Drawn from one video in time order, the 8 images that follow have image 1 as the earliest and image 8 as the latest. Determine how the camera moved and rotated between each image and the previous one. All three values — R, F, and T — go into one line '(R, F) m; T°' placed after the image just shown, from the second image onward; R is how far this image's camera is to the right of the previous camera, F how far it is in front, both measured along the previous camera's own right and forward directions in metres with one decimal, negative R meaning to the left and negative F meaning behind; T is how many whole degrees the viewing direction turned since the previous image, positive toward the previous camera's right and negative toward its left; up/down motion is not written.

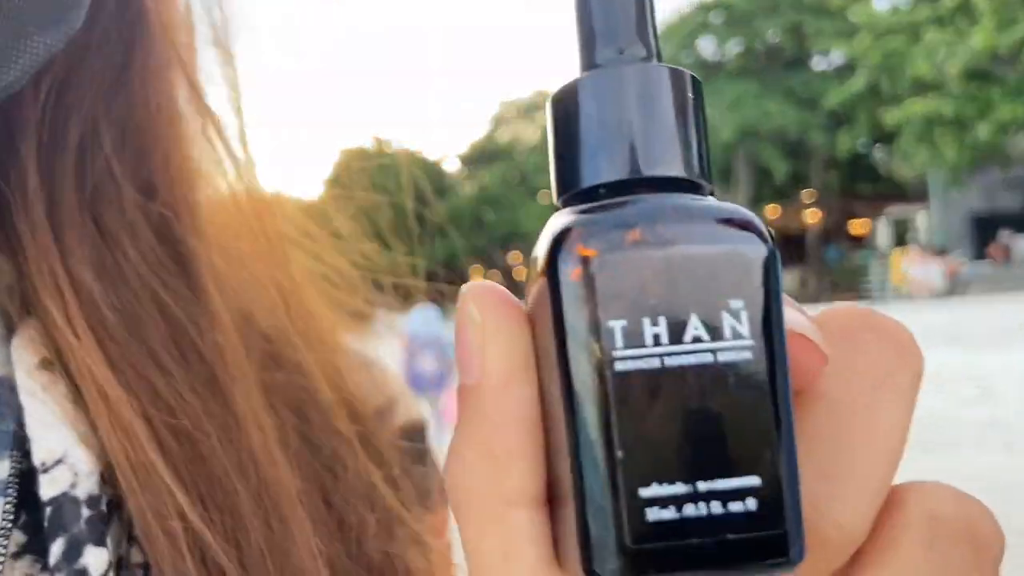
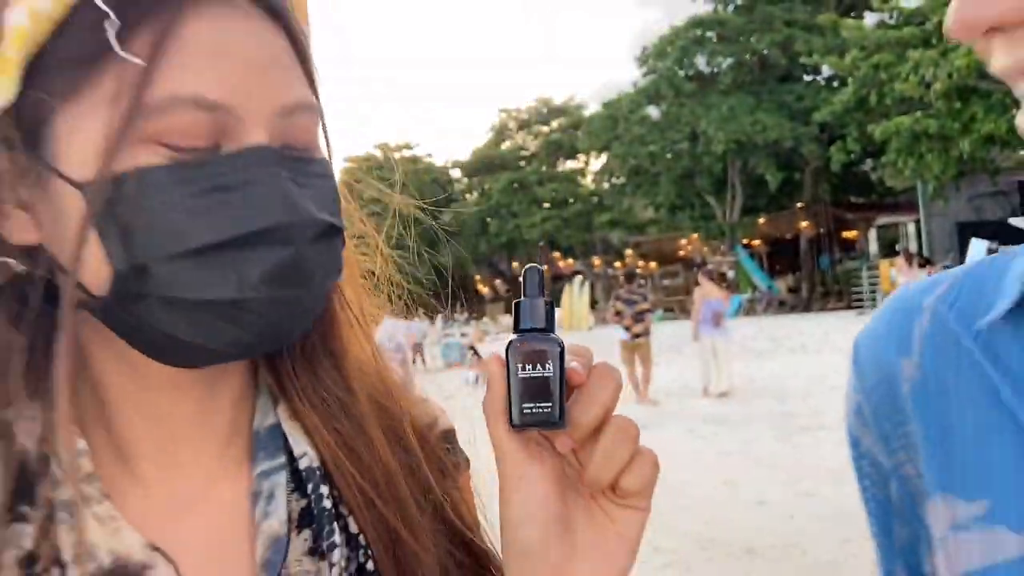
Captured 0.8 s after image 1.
(0.0, -0.7) m; 0°
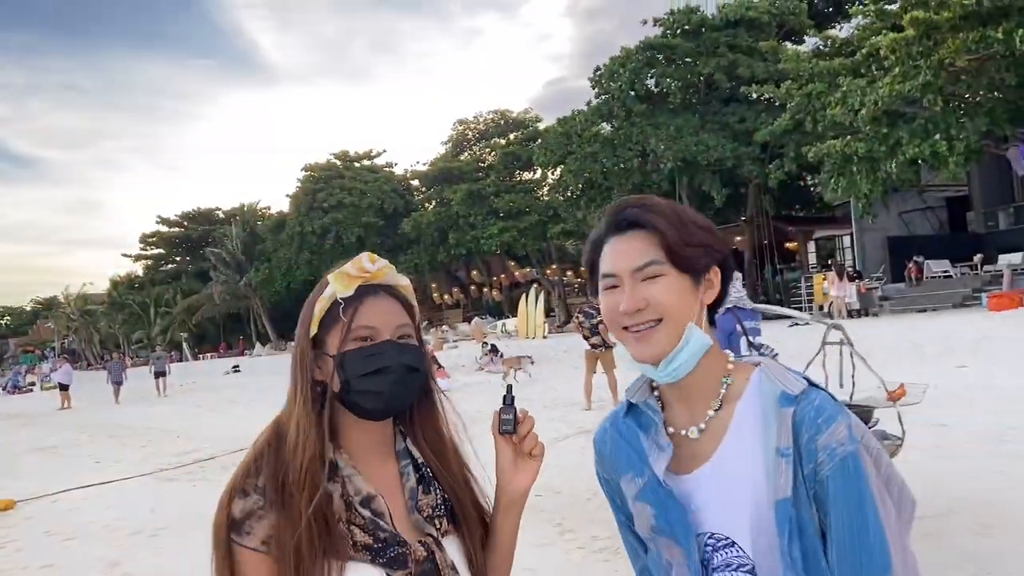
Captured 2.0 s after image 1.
(0.0, -0.9) m; +3°
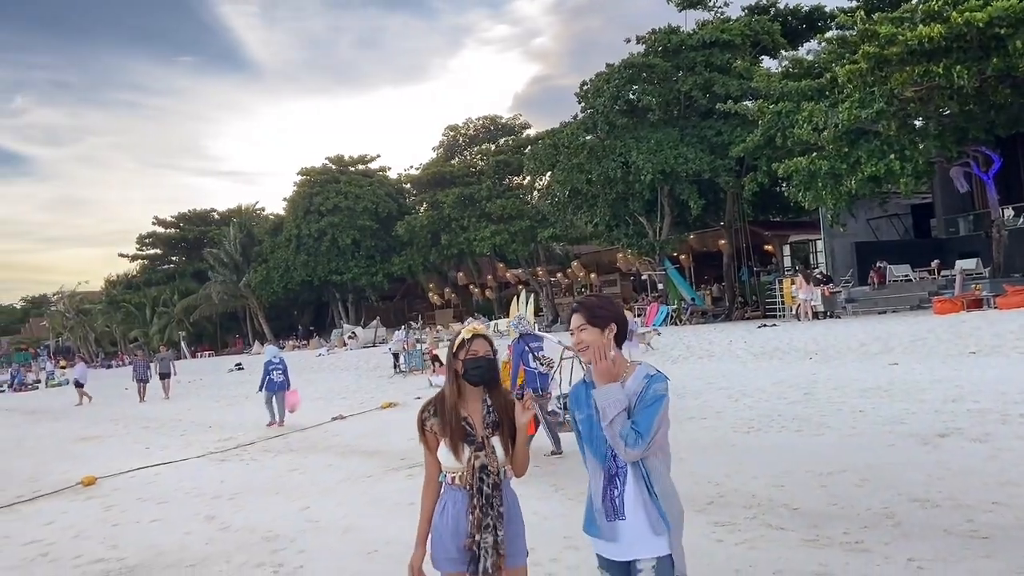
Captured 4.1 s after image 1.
(-0.2, -1.6) m; +1°
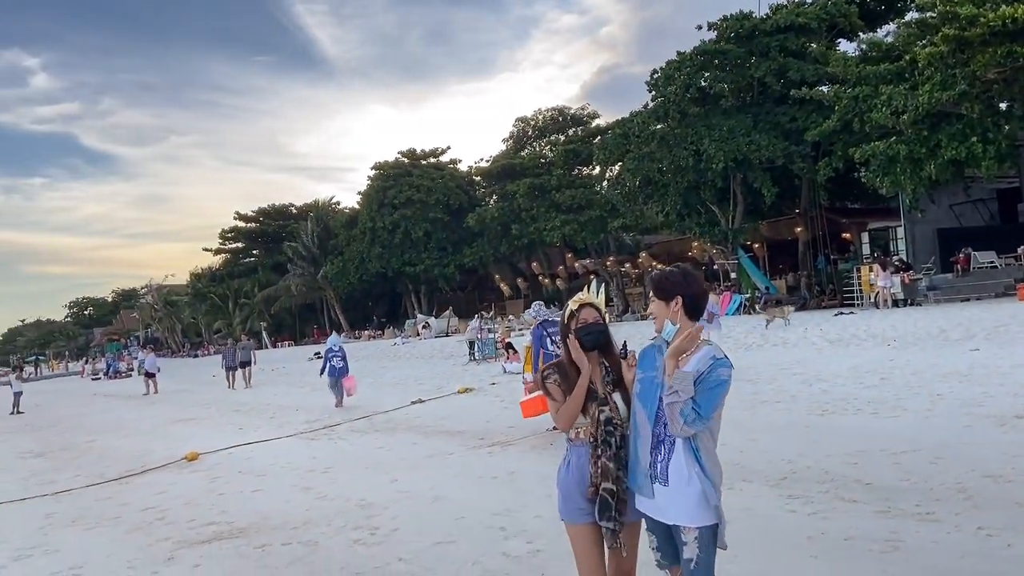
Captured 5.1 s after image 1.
(-0.1, -0.3) m; -5°
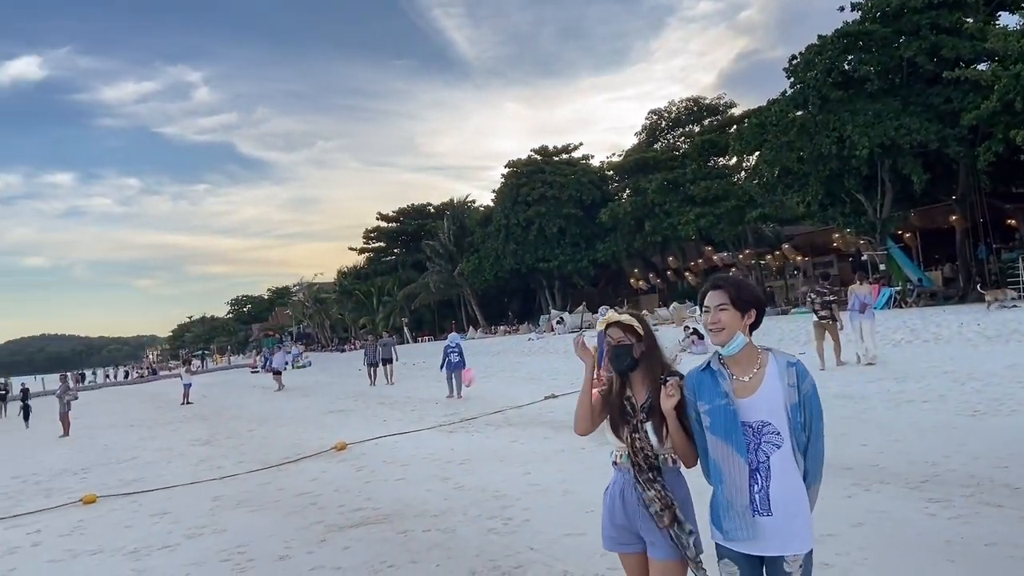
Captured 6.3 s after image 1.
(+0.1, -0.2) m; -9°
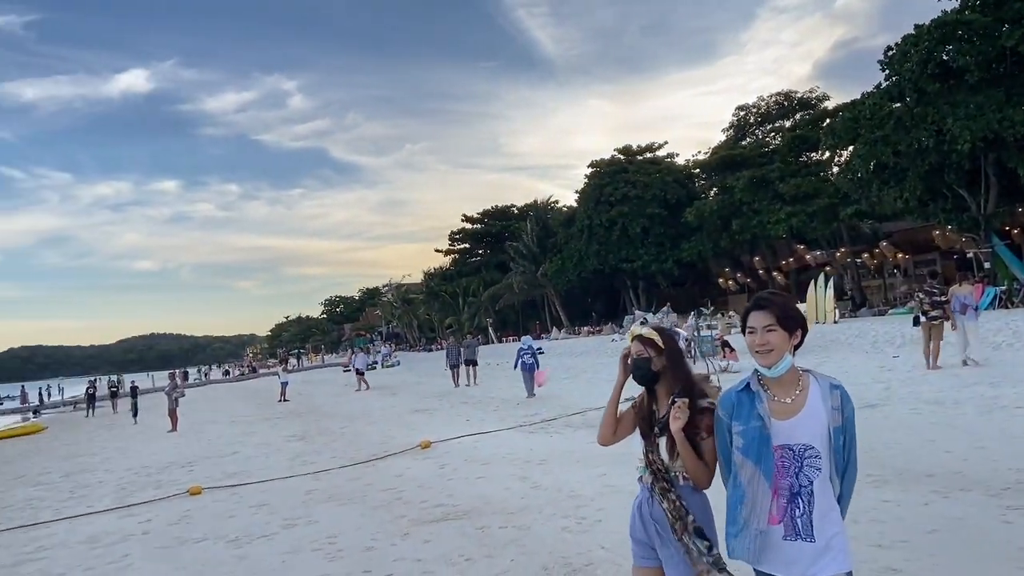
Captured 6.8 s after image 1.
(+0.1, -0.2) m; -6°
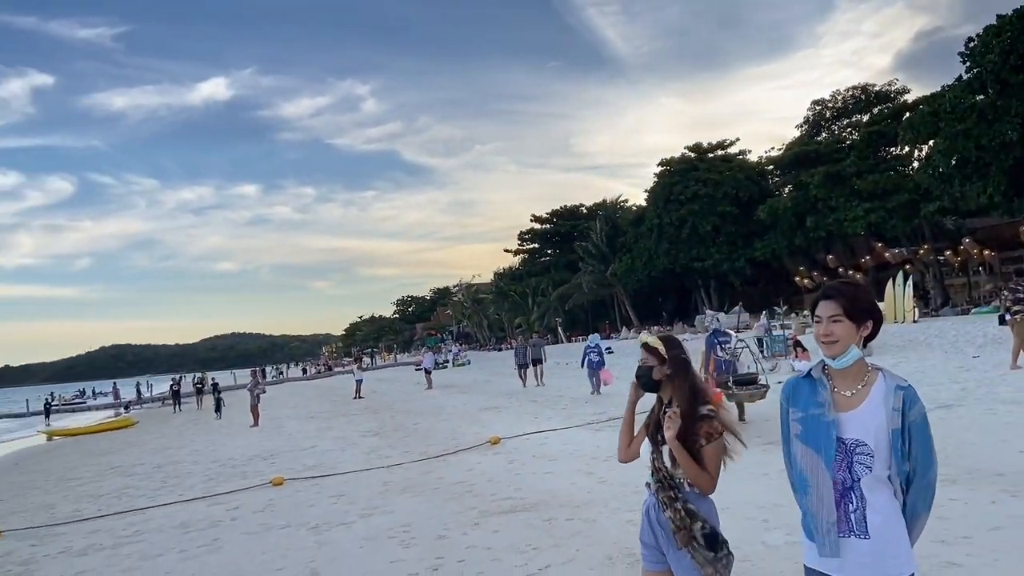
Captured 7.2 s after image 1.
(0.0, -0.2) m; -5°
